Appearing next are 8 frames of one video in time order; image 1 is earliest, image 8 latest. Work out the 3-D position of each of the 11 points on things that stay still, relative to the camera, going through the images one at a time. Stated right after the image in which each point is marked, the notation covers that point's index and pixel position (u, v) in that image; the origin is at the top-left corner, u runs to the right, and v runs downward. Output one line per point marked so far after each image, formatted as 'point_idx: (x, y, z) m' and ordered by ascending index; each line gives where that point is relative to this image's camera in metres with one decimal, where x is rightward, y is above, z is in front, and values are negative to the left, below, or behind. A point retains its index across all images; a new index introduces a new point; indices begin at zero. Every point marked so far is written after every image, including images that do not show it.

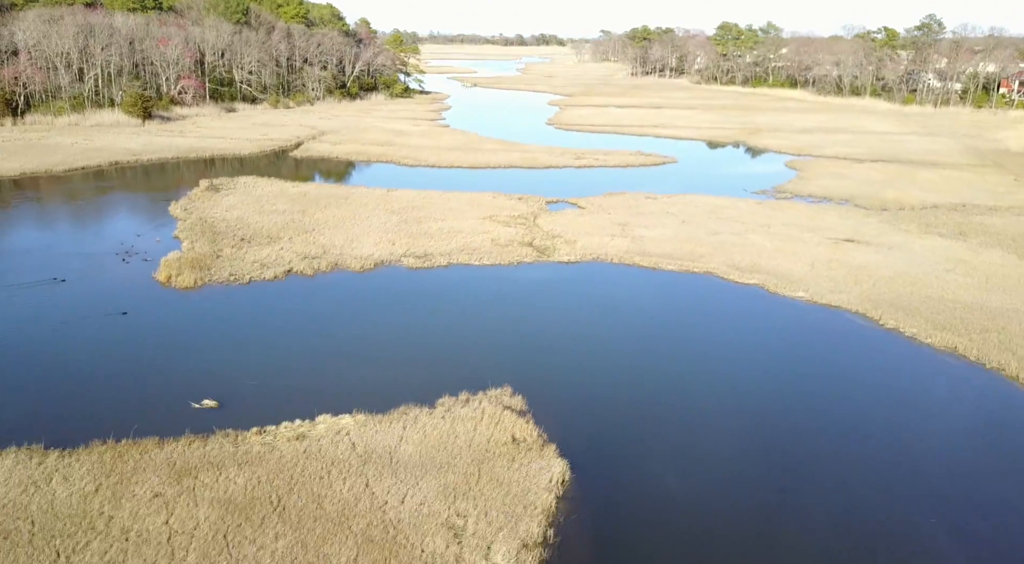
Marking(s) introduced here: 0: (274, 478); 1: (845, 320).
0: (-3.6, -2.9, +11.5) m
1: (+8.5, -1.0, +19.1) m
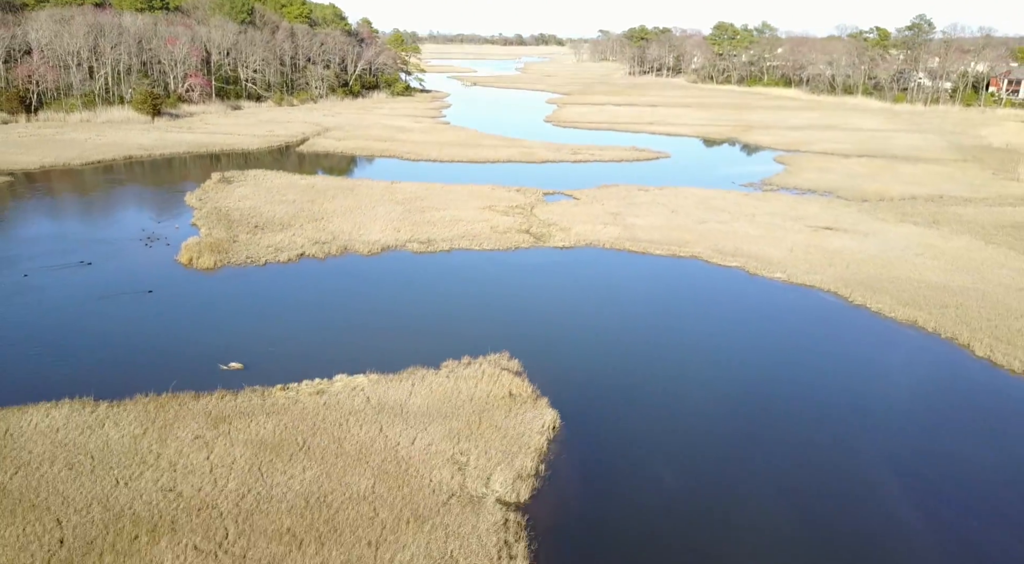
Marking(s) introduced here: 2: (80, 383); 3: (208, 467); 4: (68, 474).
0: (-3.7, -2.4, +13.0) m
1: (+8.5, -0.4, +20.6) m
2: (-9.0, -2.0, +15.7) m
3: (-4.8, -2.9, +11.7) m
4: (-6.8, -2.9, +11.5) m
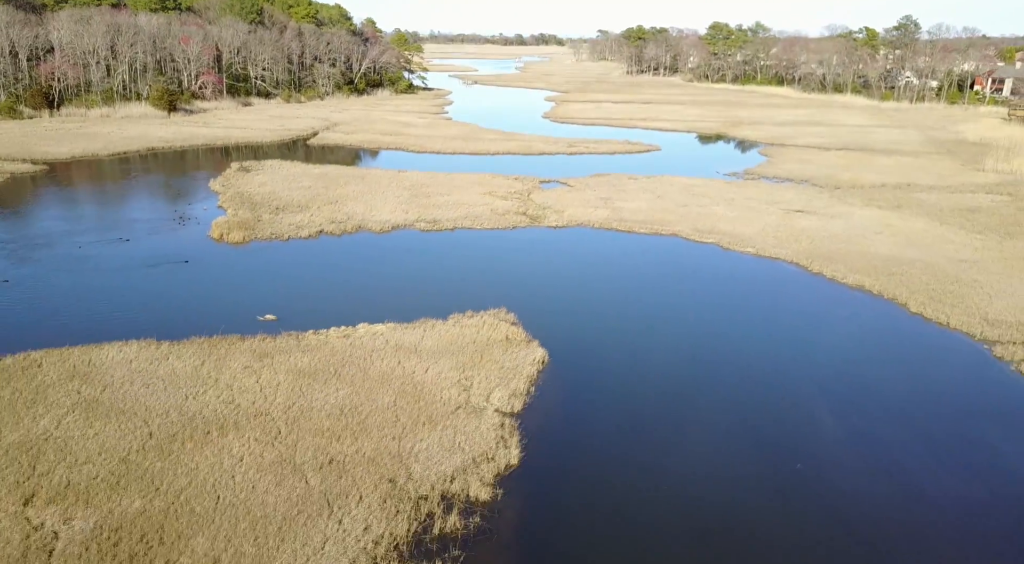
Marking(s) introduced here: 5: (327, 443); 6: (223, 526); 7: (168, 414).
0: (-3.8, -1.5, +15.6) m
1: (+8.4, +0.4, +23.2) m
2: (-9.1, -1.1, +18.3) m
3: (-4.8, -2.0, +14.3) m
4: (-6.8, -2.0, +14.1) m
5: (-3.0, -2.6, +12.3) m
6: (-3.9, -3.3, +10.2) m
7: (-6.0, -2.3, +13.2) m
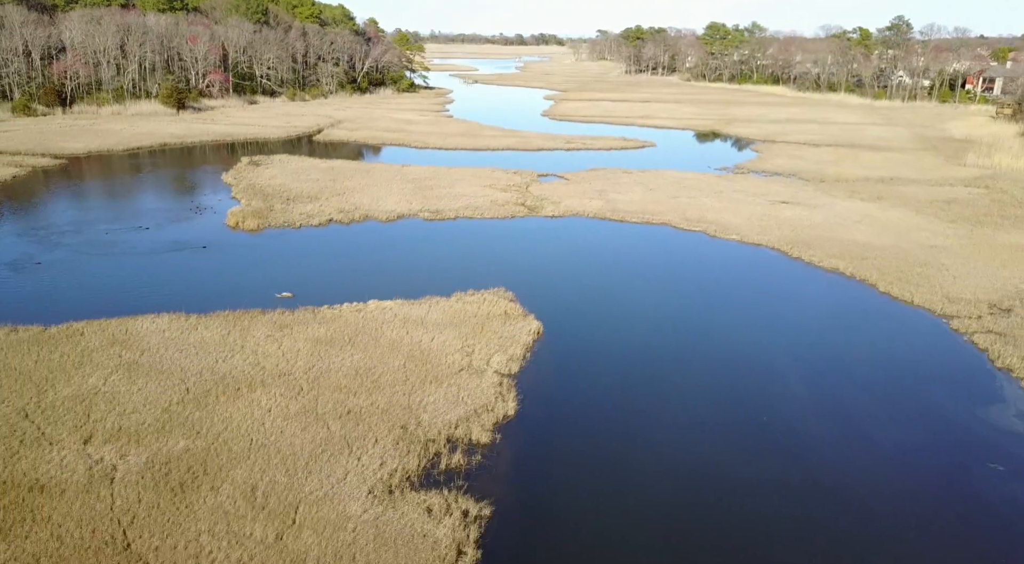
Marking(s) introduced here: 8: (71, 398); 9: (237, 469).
0: (-3.8, -1.0, +17.2) m
1: (+8.3, +0.9, +24.8) m
2: (-9.2, -0.6, +19.8) m
3: (-4.9, -1.5, +15.8) m
4: (-6.9, -1.5, +15.6) m
5: (-3.1, -2.1, +13.9) m
6: (-4.0, -2.8, +11.7) m
7: (-6.1, -1.8, +14.7) m
8: (-8.0, -2.1, +13.5) m
9: (-4.2, -2.9, +11.5) m
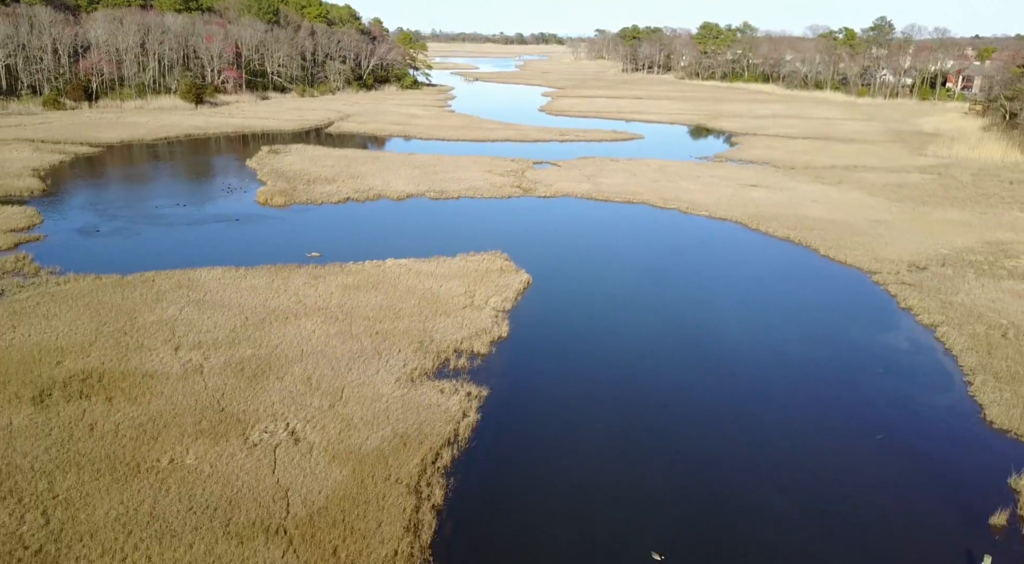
0: (-4.0, +0.2, +20.8) m
1: (+8.2, +2.1, +28.4) m
2: (-9.3, +0.6, +23.4) m
3: (-5.0, -0.3, +19.4) m
4: (-7.1, -0.3, +19.2) m
5: (-3.3, -1.0, +17.5) m
6: (-4.1, -1.6, +15.3) m
7: (-6.2, -0.6, +18.3) m
8: (-8.1, -0.9, +17.1) m
9: (-4.4, -1.7, +15.1) m
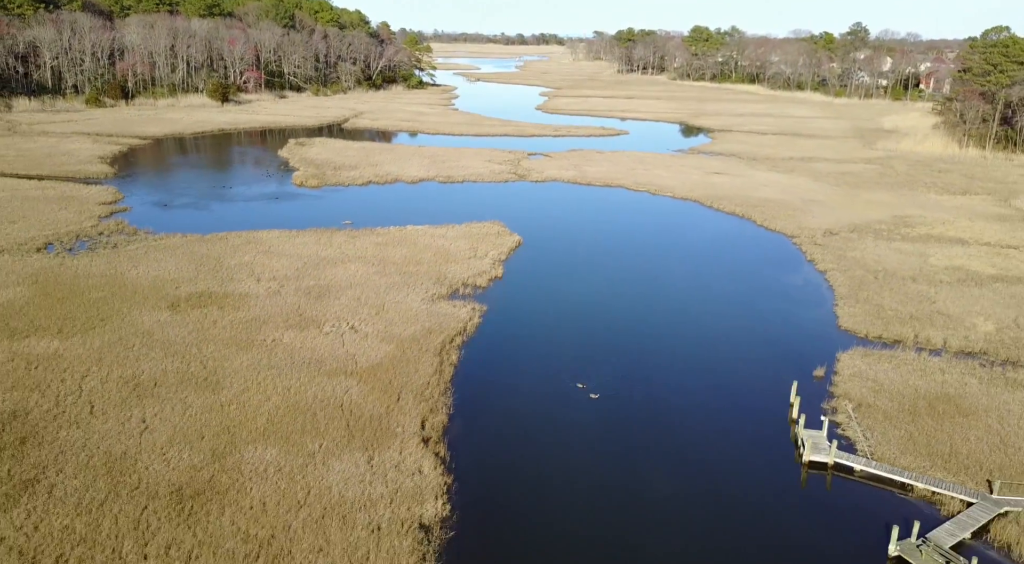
0: (-4.2, +1.6, +26.5) m
1: (+8.0, +3.5, +34.0) m
2: (-9.5, +2.0, +29.1) m
3: (-5.2, +1.1, +25.1) m
4: (-7.3, +1.2, +24.9) m
5: (-3.5, +0.5, +23.2) m
6: (-4.3, -0.2, +21.0) m
7: (-6.4, +0.9, +24.0) m
8: (-8.3, +0.5, +22.8) m
9: (-4.6, -0.3, +20.8) m
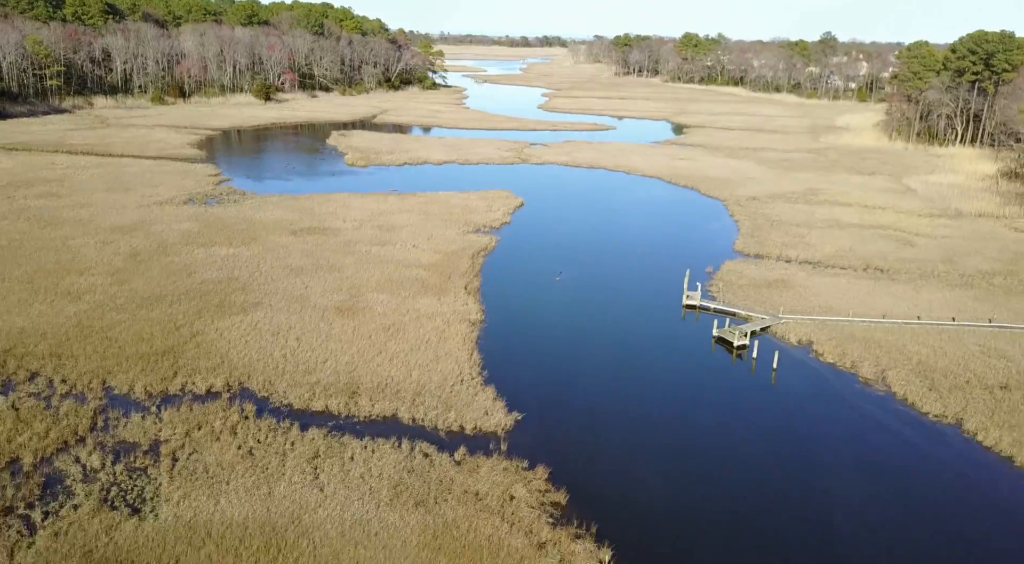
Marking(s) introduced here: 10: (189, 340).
0: (-3.9, +4.0, +36.3) m
1: (+8.3, +5.9, +43.9) m
2: (-9.3, +4.5, +39.0) m
3: (-5.0, +3.6, +35.0) m
4: (-7.0, +3.6, +34.8) m
5: (-3.2, +2.9, +33.1) m
6: (-4.1, +2.2, +30.9) m
7: (-6.2, +3.3, +33.9) m
8: (-8.1, +3.0, +32.7) m
9: (-4.4, +2.2, +30.7) m
10: (-8.1, -1.5, +18.7) m
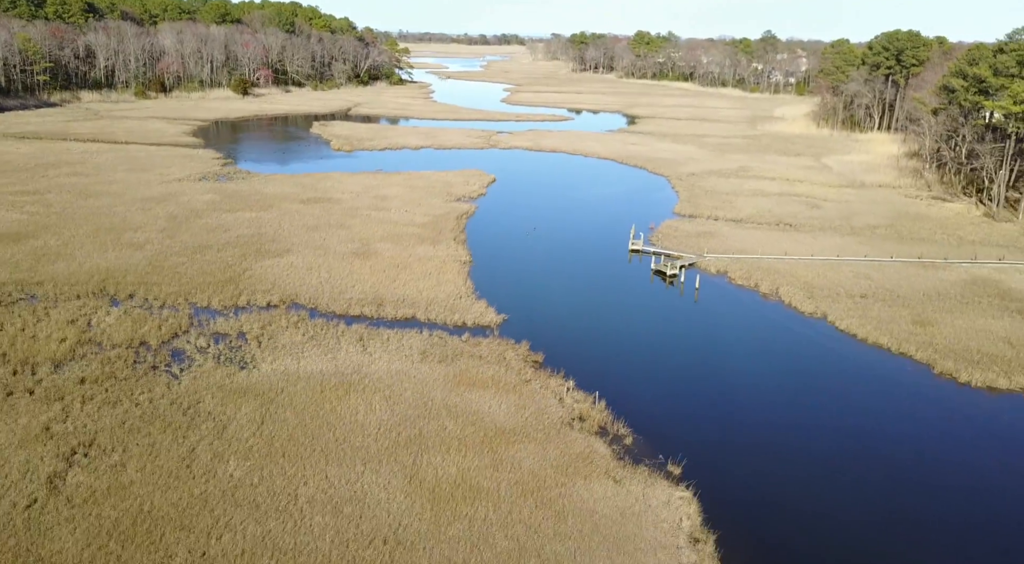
0: (-5.4, +5.8, +41.6) m
1: (+6.3, +7.9, +49.7) m
2: (-10.9, +6.2, +43.9) m
3: (-6.4, +5.4, +40.2) m
4: (-8.4, +5.4, +39.9) m
5: (-4.6, +4.7, +38.3) m
6: (-5.3, +4.0, +36.1) m
7: (-7.6, +5.1, +39.0) m
8: (-9.4, +4.7, +37.7) m
9: (-5.6, +4.0, +35.9) m
10: (-8.6, +0.2, +23.8) m
